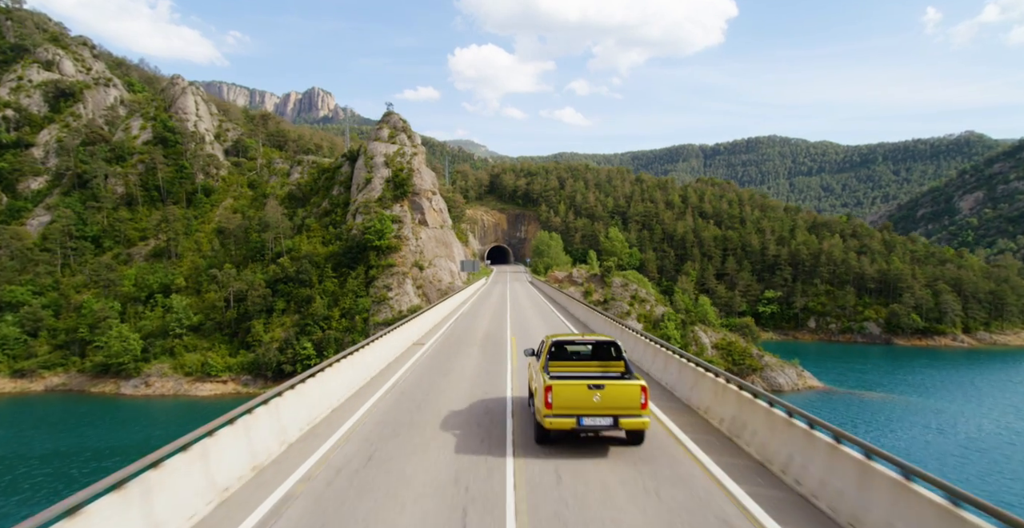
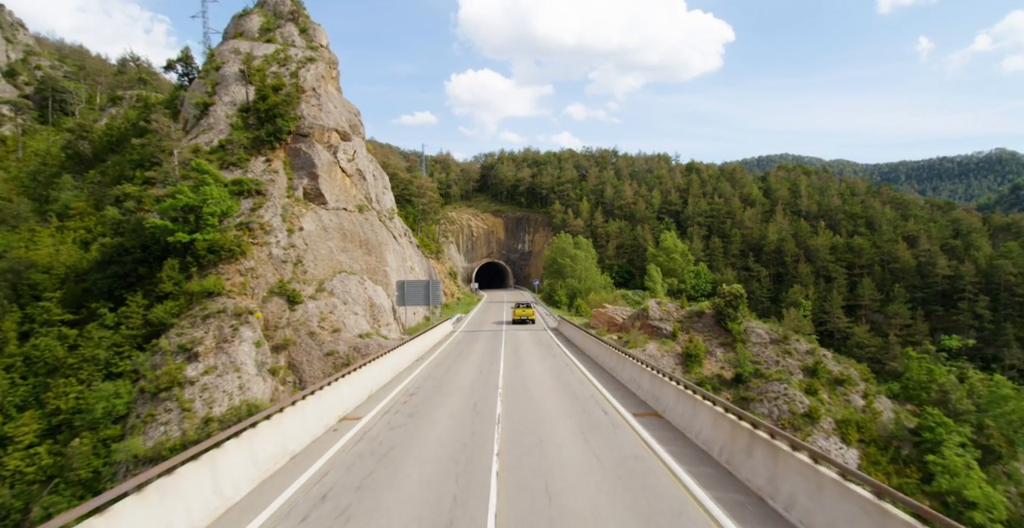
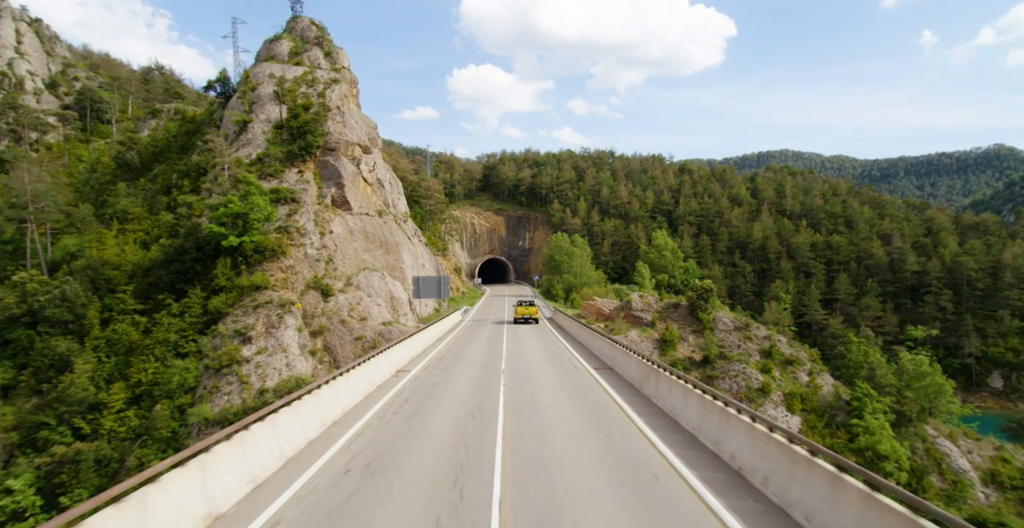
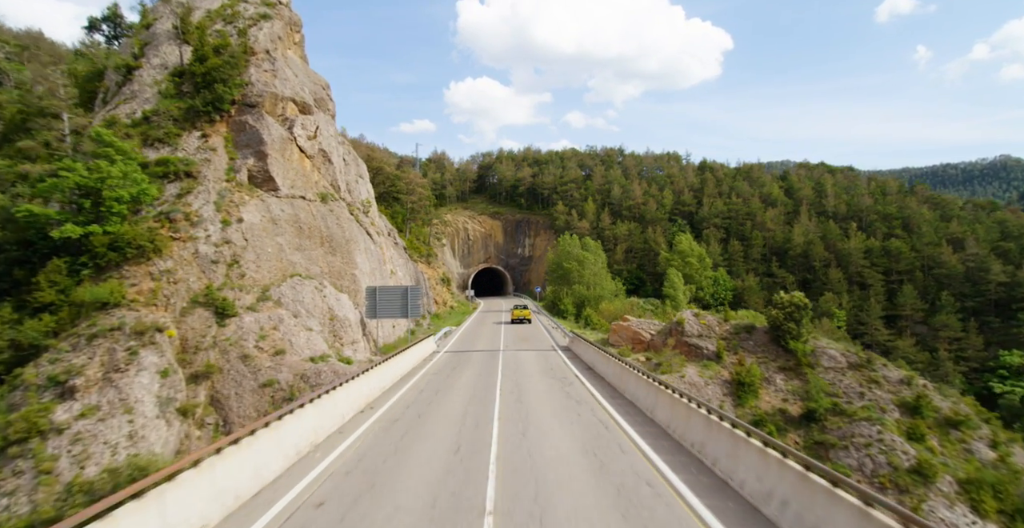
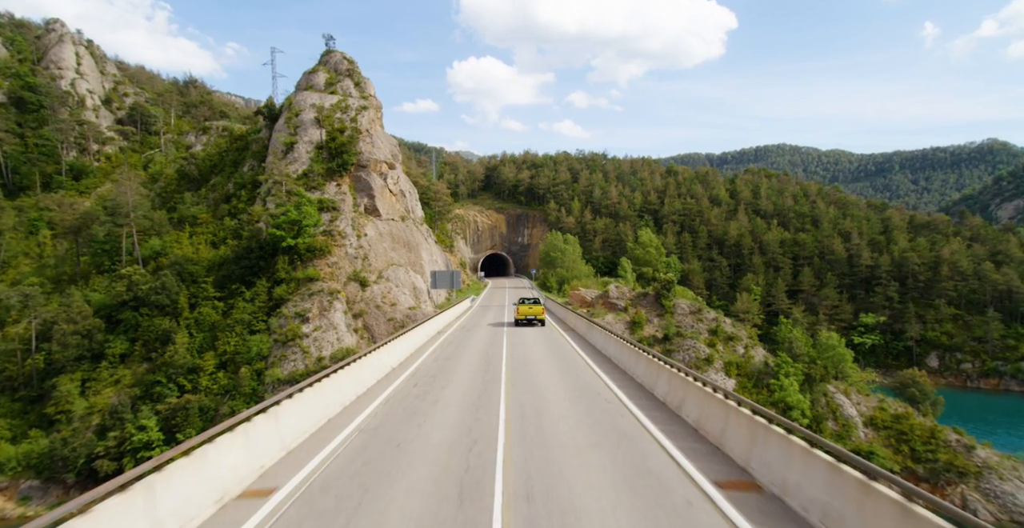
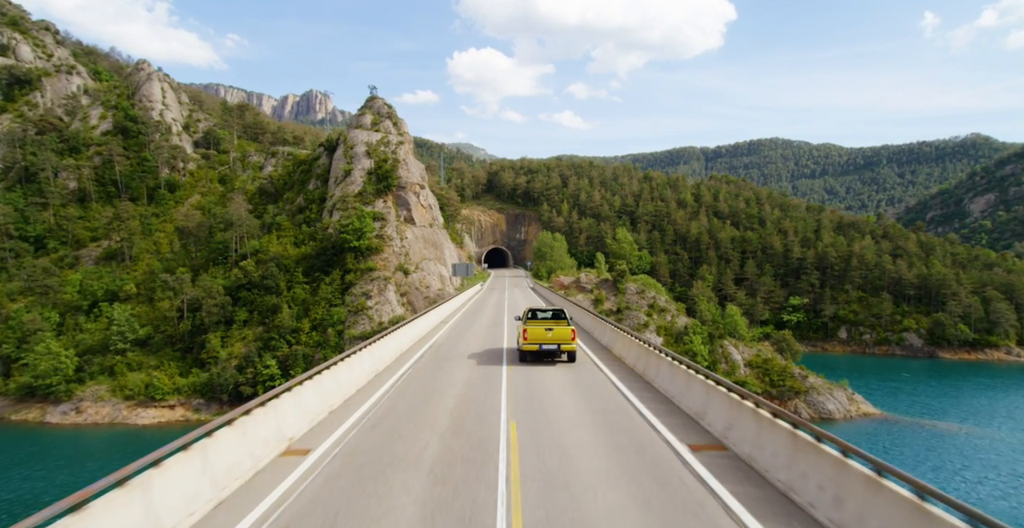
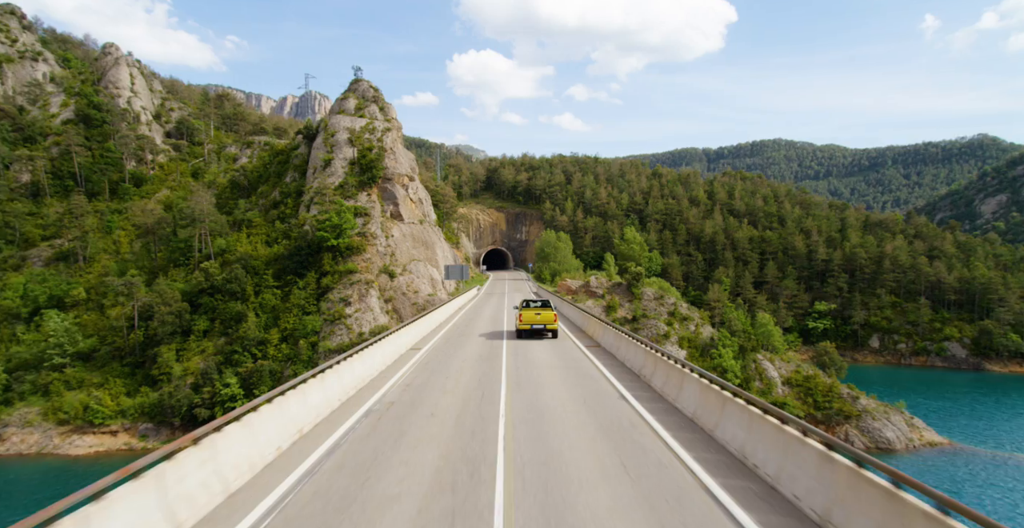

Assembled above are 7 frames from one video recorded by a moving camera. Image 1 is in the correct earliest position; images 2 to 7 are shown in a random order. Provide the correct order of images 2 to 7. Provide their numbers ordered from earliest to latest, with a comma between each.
6, 7, 5, 3, 2, 4
